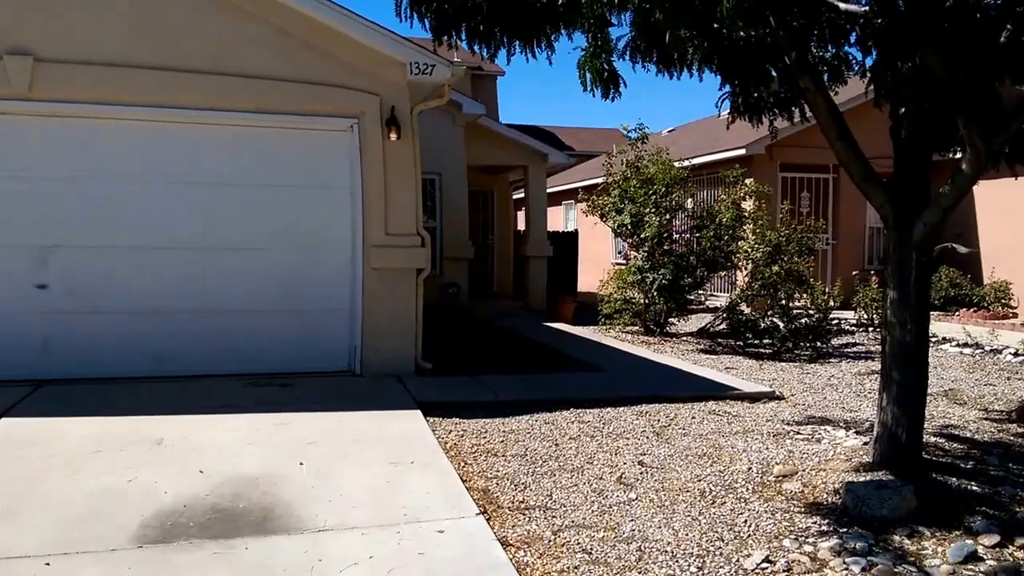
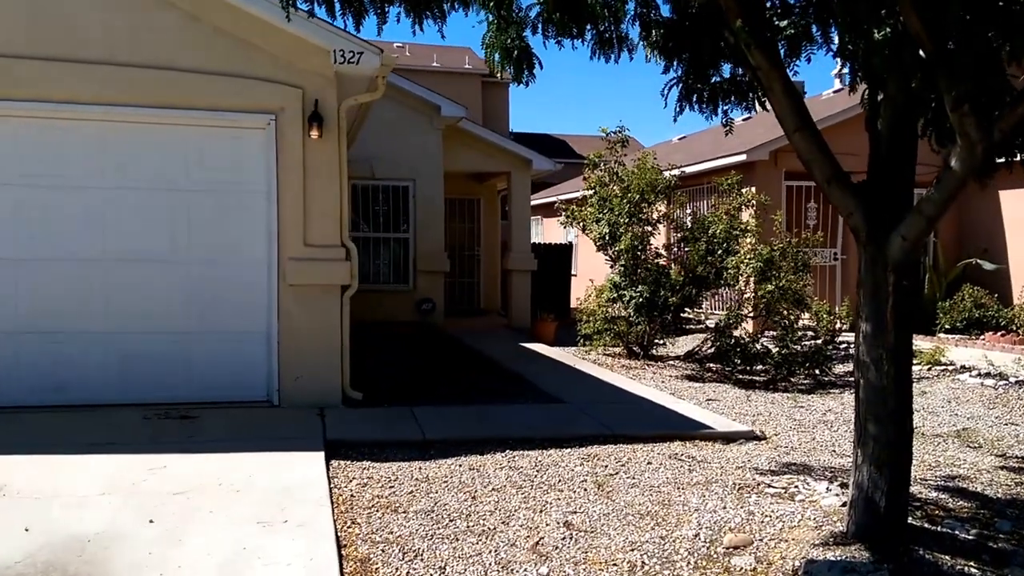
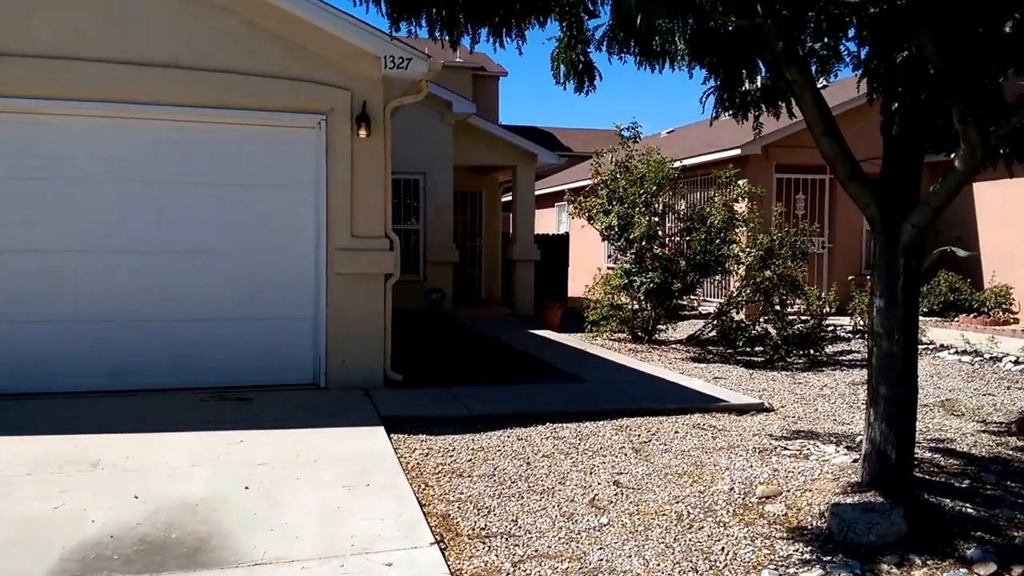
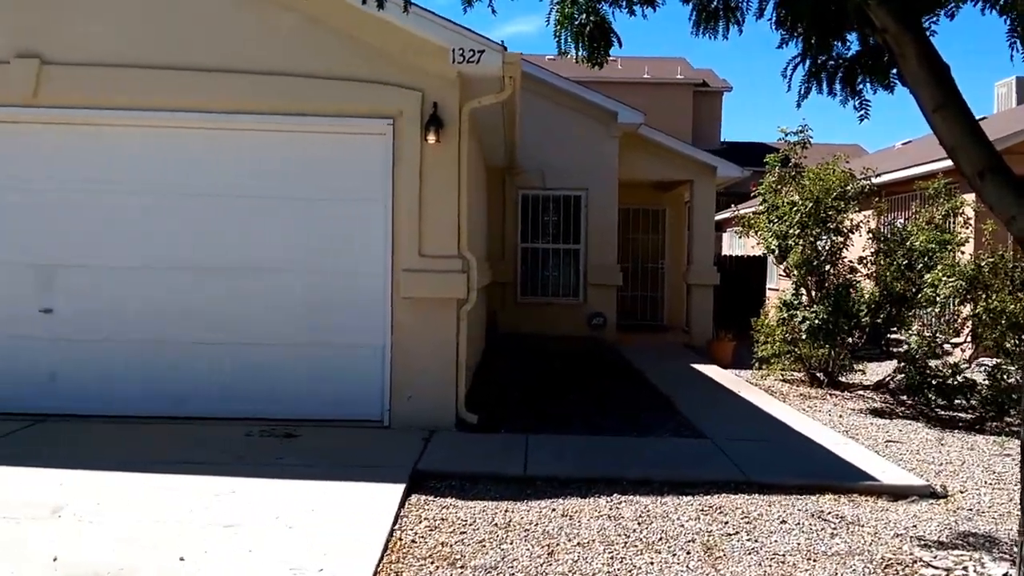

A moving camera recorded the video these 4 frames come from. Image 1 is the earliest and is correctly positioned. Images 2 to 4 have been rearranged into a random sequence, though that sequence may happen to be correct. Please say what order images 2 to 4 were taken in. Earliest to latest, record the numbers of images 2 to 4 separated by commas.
3, 2, 4
